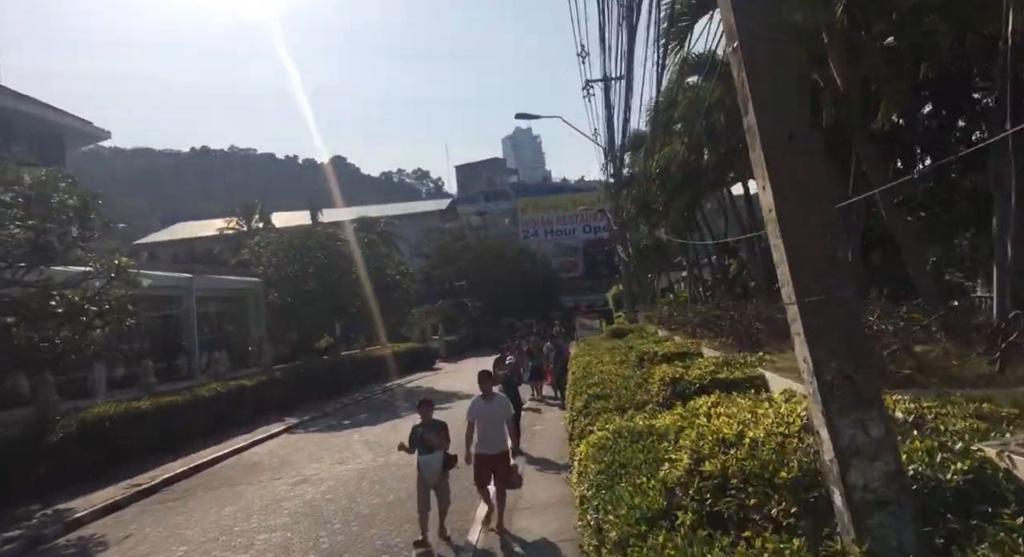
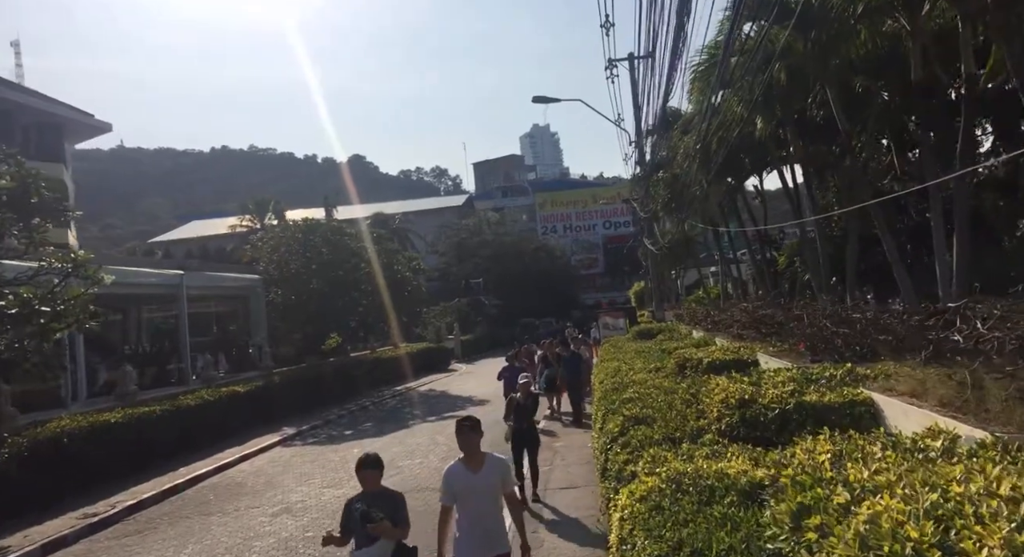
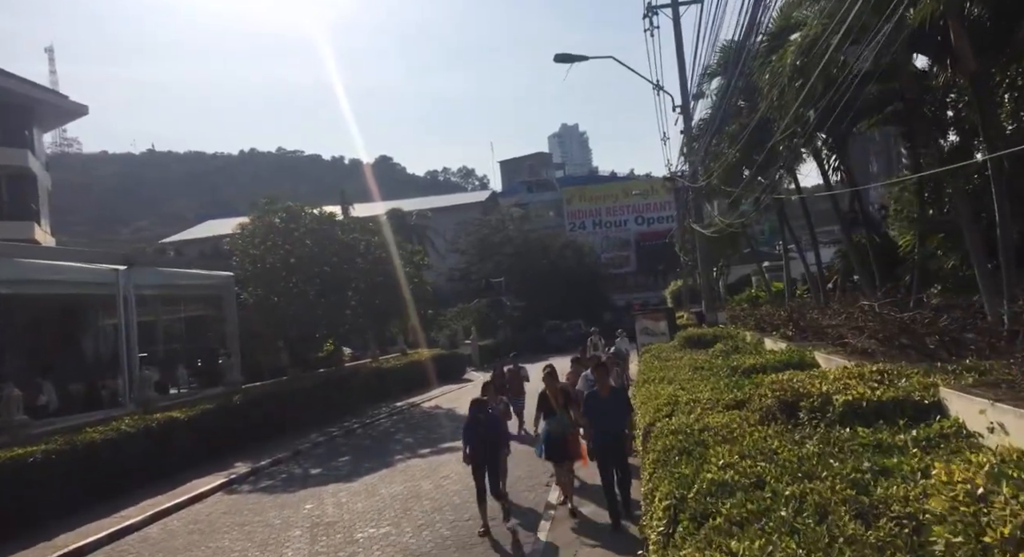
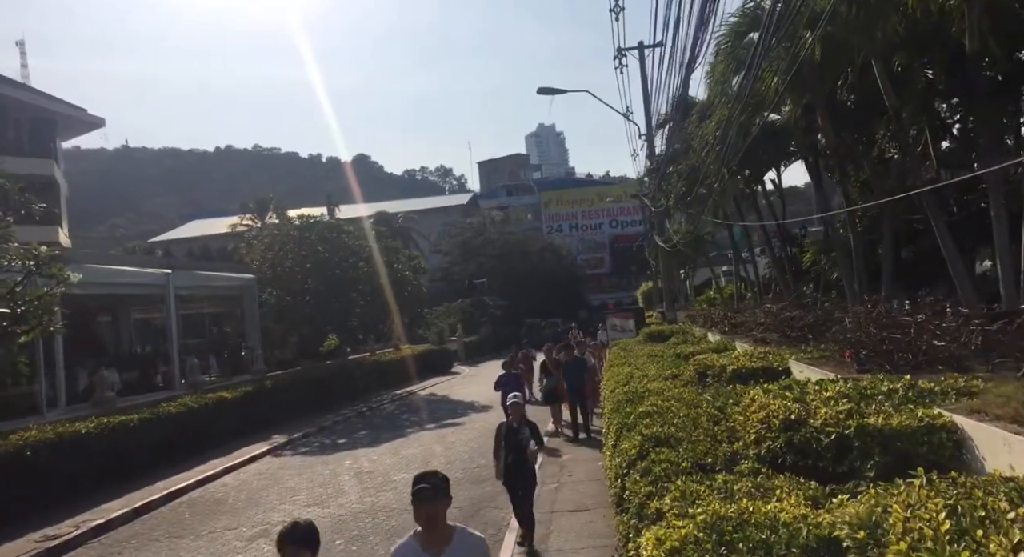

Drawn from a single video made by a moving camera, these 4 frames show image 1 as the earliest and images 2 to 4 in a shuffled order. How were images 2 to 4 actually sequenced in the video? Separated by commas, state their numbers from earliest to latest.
2, 4, 3
